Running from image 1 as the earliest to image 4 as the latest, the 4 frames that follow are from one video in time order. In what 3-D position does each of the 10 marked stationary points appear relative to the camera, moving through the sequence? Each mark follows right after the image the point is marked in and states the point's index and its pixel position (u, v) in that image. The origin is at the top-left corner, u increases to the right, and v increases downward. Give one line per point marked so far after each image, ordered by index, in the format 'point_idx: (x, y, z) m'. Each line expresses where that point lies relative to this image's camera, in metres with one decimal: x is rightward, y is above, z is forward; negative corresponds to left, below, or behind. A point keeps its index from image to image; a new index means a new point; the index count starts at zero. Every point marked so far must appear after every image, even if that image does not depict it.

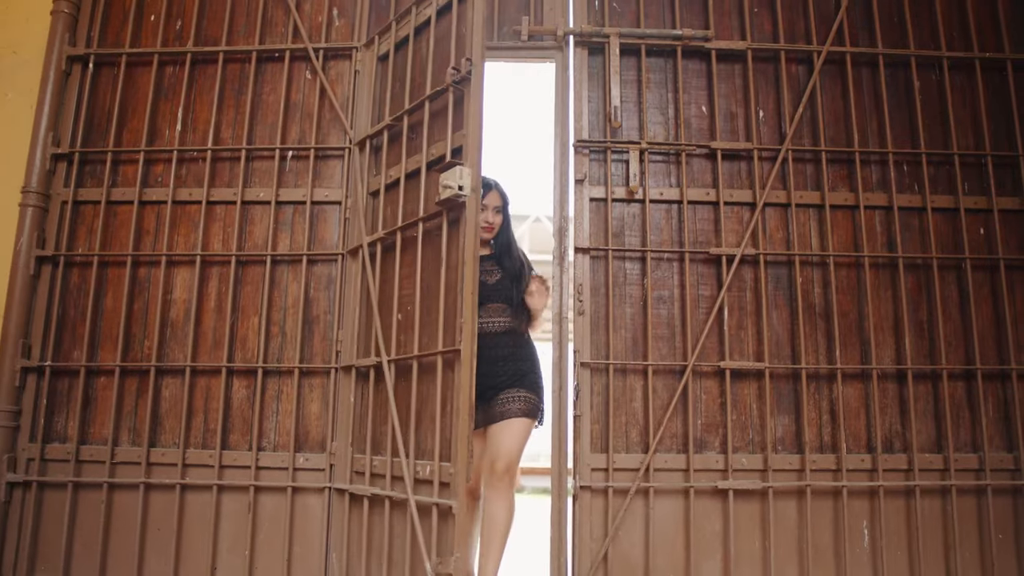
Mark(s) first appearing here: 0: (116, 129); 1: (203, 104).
0: (-1.5, +0.6, +2.9) m
1: (-1.2, +0.7, +2.9) m
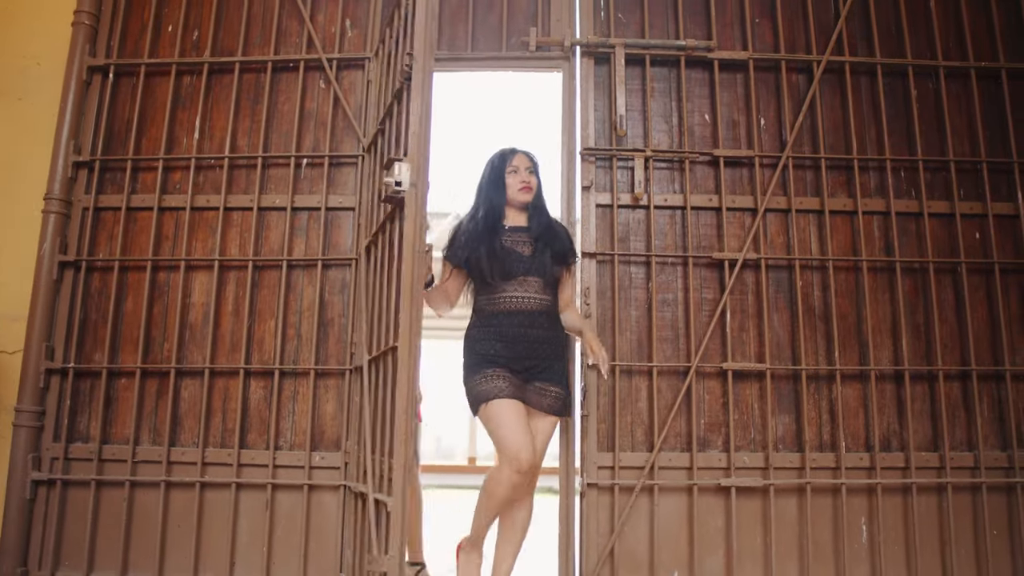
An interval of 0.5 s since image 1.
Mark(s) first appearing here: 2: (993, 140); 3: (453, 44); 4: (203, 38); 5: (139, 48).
0: (-1.5, +0.6, +3.0) m
1: (-1.2, +0.7, +3.0) m
2: (+1.9, +0.6, +3.0) m
3: (-0.2, +1.0, +3.0) m
4: (-1.3, +1.0, +3.0) m
5: (-1.5, +1.0, +3.1) m
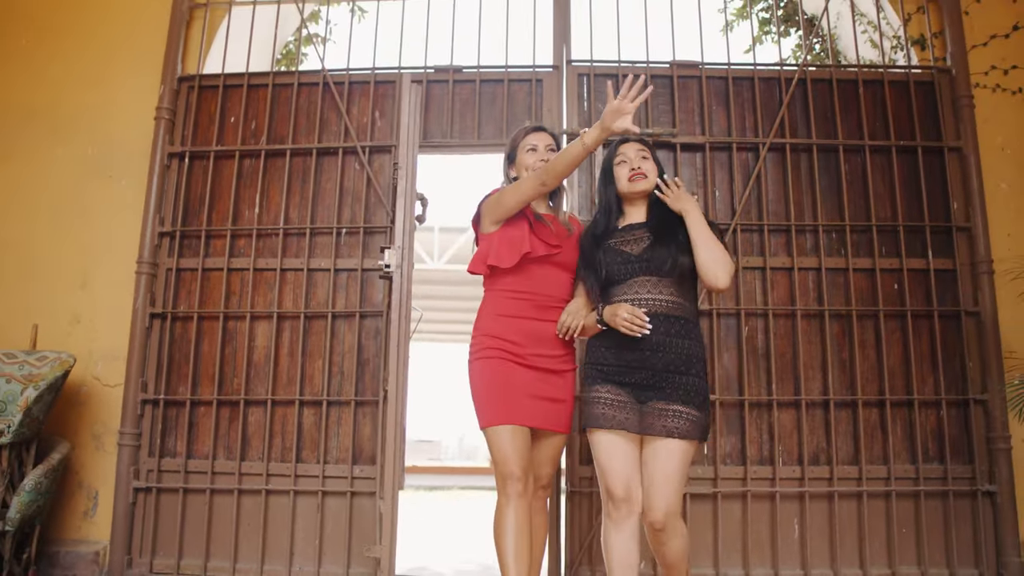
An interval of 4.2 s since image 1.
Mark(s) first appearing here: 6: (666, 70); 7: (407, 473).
0: (-1.5, +0.4, +3.7) m
1: (-1.2, +0.5, +3.7) m
2: (+1.9, +0.4, +3.6) m
3: (-0.2, +0.8, +3.6) m
4: (-1.3, +0.8, +3.7) m
5: (-1.5, +0.8, +3.8) m
6: (+0.8, +1.1, +3.7) m
7: (-1.2, -2.2, +8.7) m
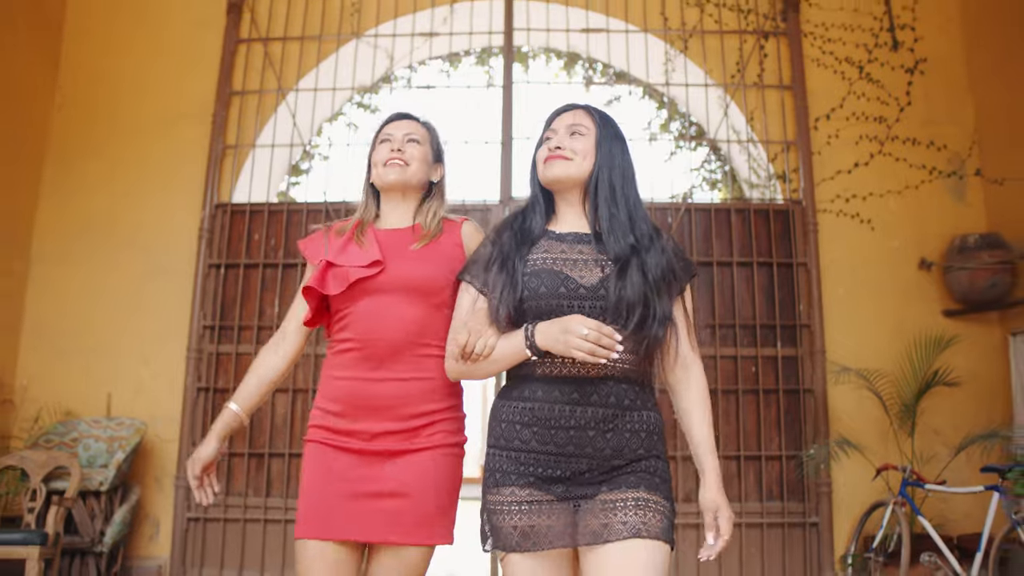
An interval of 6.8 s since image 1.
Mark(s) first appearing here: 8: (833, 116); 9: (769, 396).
0: (-1.8, -0.1, +4.9) m
1: (-1.4, 0.0, +4.9) m
2: (+1.6, -0.1, +4.8) m
3: (-0.5, +0.2, +4.8) m
4: (-1.5, +0.3, +4.9) m
5: (-1.8, +0.3, +5.0) m
6: (+0.5, +0.6, +4.9) m
7: (-1.5, -2.6, +10.0) m
8: (+2.2, +1.2, +5.1) m
9: (+1.6, -0.7, +4.7) m
